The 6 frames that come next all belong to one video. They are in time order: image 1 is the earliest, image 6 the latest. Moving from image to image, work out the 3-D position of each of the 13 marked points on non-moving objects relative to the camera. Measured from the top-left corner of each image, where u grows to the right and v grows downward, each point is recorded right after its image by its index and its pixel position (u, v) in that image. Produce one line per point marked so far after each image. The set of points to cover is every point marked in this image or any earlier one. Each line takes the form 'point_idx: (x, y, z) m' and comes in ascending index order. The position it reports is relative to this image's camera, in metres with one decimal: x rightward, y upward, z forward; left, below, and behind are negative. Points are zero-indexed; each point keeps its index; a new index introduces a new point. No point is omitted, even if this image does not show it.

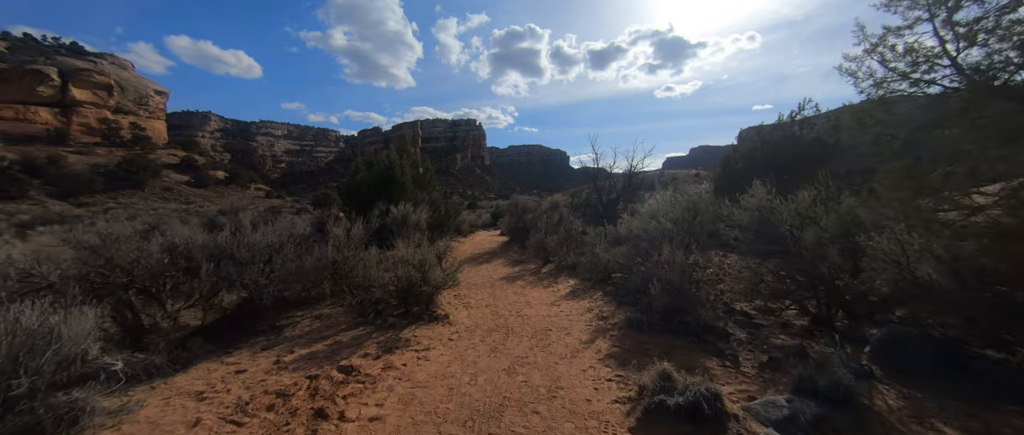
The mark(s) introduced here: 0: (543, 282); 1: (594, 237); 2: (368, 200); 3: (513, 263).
0: (+0.8, -1.8, +9.5) m
1: (+2.5, -0.6, +10.6) m
2: (-6.6, +0.8, +15.6) m
3: (0.0, -2.0, +14.0) m
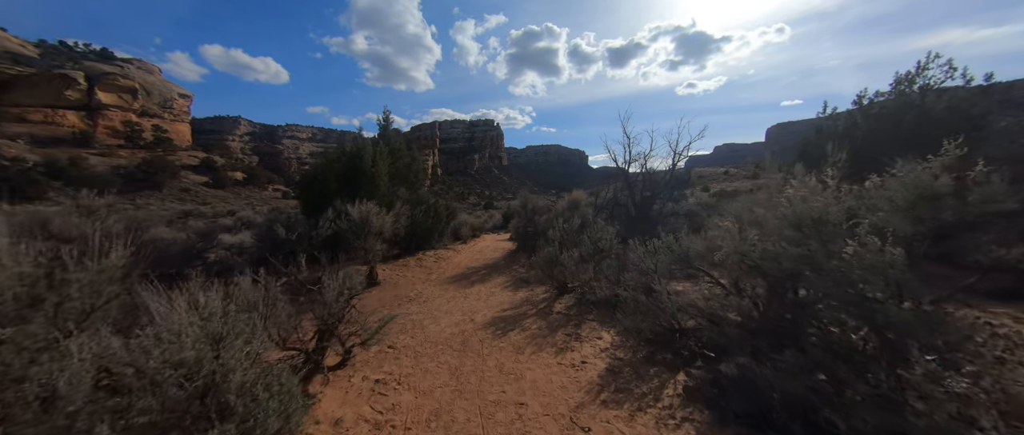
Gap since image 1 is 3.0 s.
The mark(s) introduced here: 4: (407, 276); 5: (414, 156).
0: (+0.6, -1.9, +5.4) m
1: (+2.4, -0.7, +6.4) m
2: (-6.5, +0.7, +11.9) m
3: (+0.1, -2.1, +9.9) m
4: (-3.4, -1.9, +11.2) m
5: (-4.6, +2.8, +15.9) m
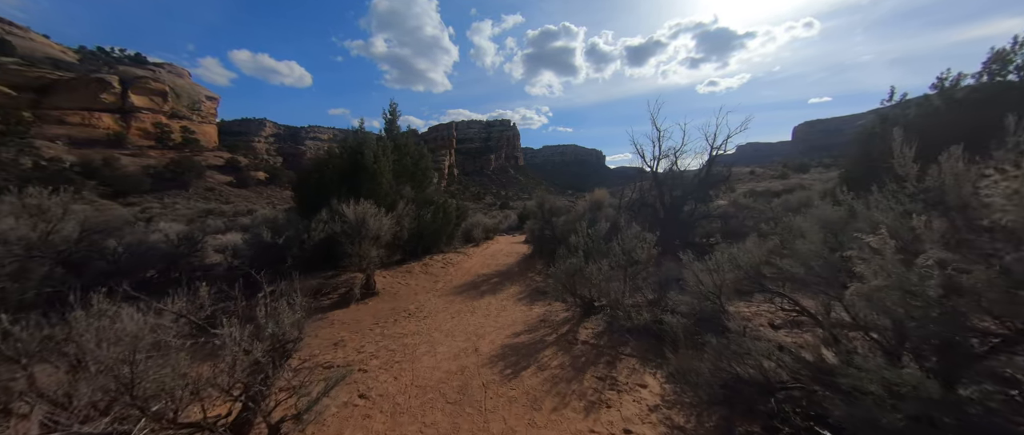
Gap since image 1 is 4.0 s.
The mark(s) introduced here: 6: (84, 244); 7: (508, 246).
0: (+0.8, -2.0, +4.1) m
1: (+2.6, -0.8, +5.0) m
2: (-6.0, +0.6, +10.9) m
3: (+0.4, -2.1, +8.6) m
4: (-3.0, -2.0, +10.0) m
5: (-3.9, +2.8, +14.8) m
6: (-8.4, -0.5, +6.7) m
7: (-0.2, -1.5, +17.8) m
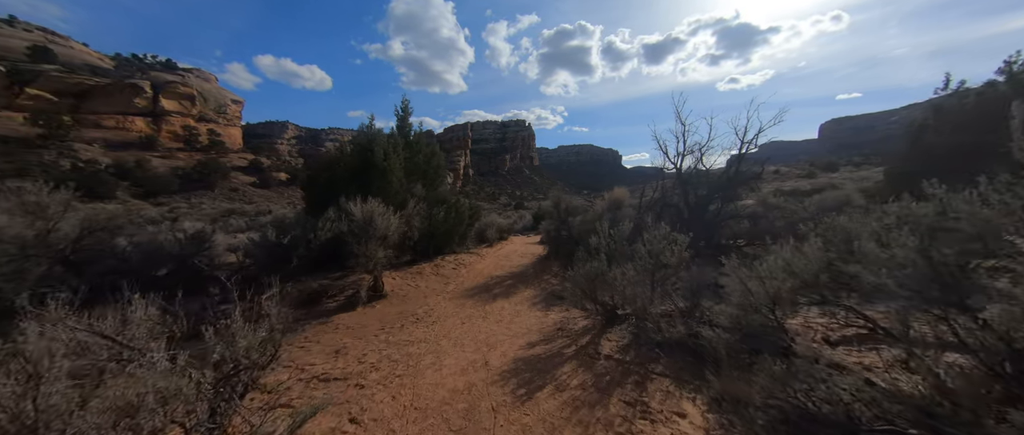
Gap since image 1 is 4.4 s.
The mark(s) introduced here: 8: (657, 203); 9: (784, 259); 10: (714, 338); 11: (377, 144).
0: (+0.9, -1.9, +3.5) m
1: (+2.8, -0.8, +4.3) m
2: (-5.6, +0.7, +10.6) m
3: (+0.8, -2.1, +8.0) m
4: (-2.6, -1.9, +9.6) m
5: (-3.3, +2.8, +14.4) m
6: (-8.1, -0.5, +6.5) m
7: (+0.5, -1.4, +17.2) m
8: (+6.4, +0.6, +15.2) m
9: (+3.0, -0.5, +3.8) m
10: (+2.4, -1.4, +4.1) m
11: (-4.3, +2.3, +10.9) m
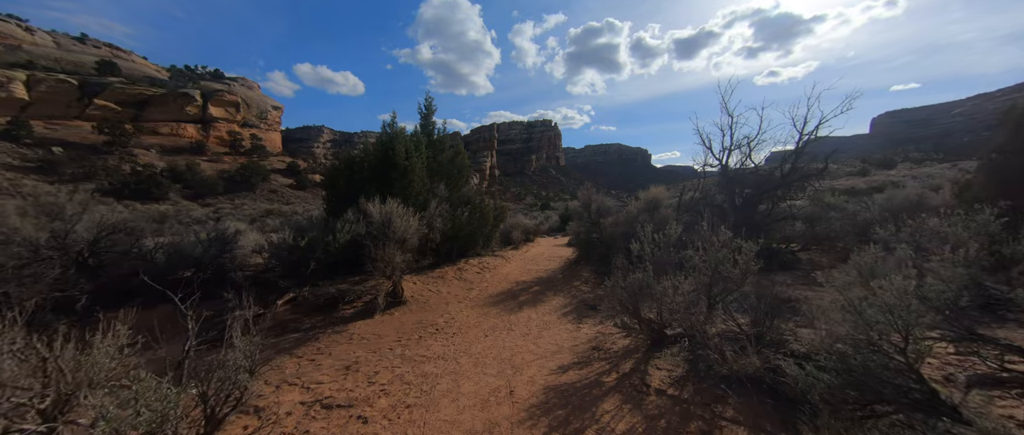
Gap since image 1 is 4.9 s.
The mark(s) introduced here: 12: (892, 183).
0: (+1.2, -2.0, +2.7) m
1: (+3.1, -0.8, +3.4) m
2: (-4.7, +0.6, +10.3) m
3: (+1.4, -2.1, +7.2) m
4: (-1.9, -2.0, +9.0) m
5: (-2.2, +2.8, +13.9) m
6: (-7.6, -0.5, +6.4) m
7: (+1.8, -1.5, +16.4) m
8: (+7.5, +0.6, +13.9) m
9: (+3.3, -0.5, +2.9) m
10: (+2.7, -1.5, +3.1) m
11: (-3.5, +2.3, +10.5) m
12: (+21.8, +2.0, +19.7) m
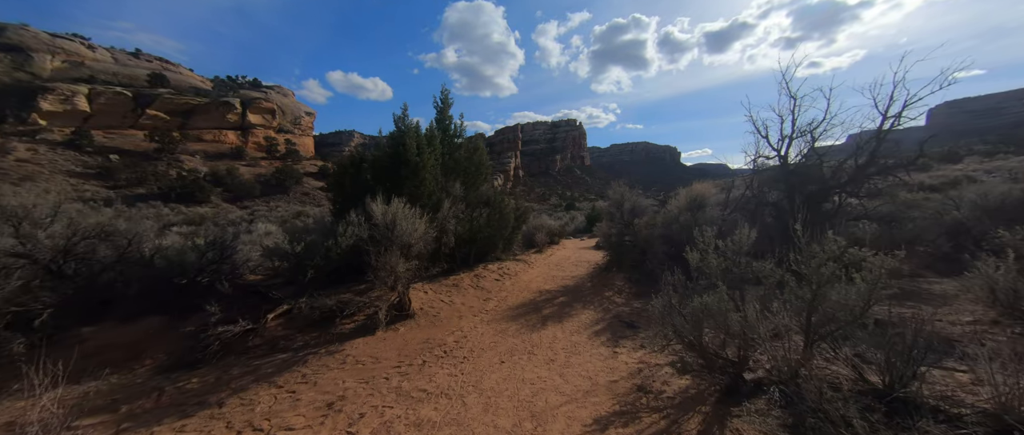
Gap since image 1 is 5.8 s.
0: (+1.2, -2.0, +1.4) m
1: (+3.2, -0.9, +2.0) m
2: (-4.1, +0.6, +9.4) m
3: (+1.7, -2.2, +6.0) m
4: (-1.4, -2.0, +8.0) m
5: (-1.3, +2.7, +12.8) m
6: (-7.3, -0.6, +5.8) m
7: (+2.8, -1.5, +15.1) m
8: (+8.3, +0.6, +12.2) m
9: (+3.4, -0.5, +1.5) m
10: (+2.7, -1.5, +1.8) m
11: (-2.8, +2.2, +9.5) m
12: (+23.0, +2.0, +17.0) m
